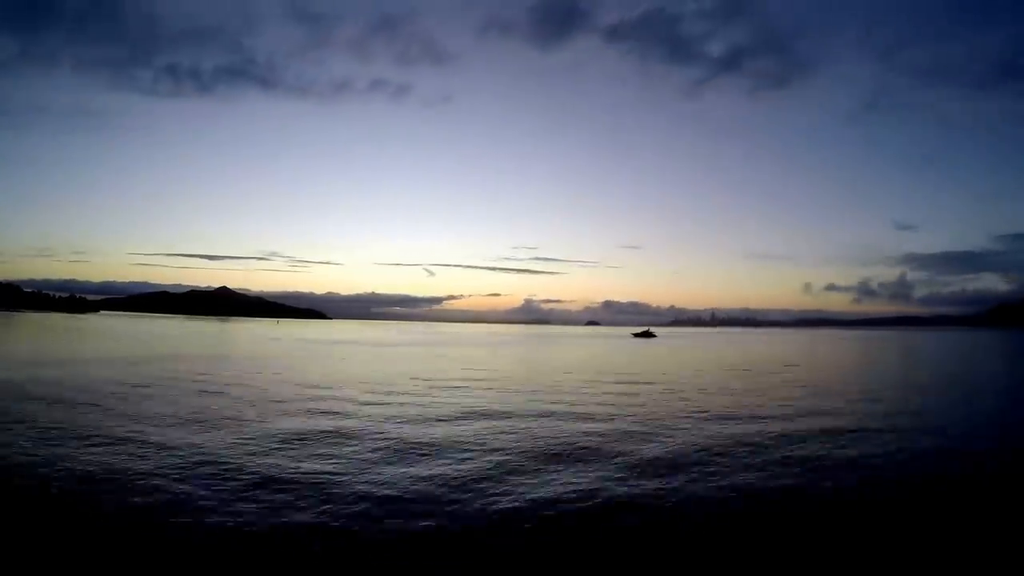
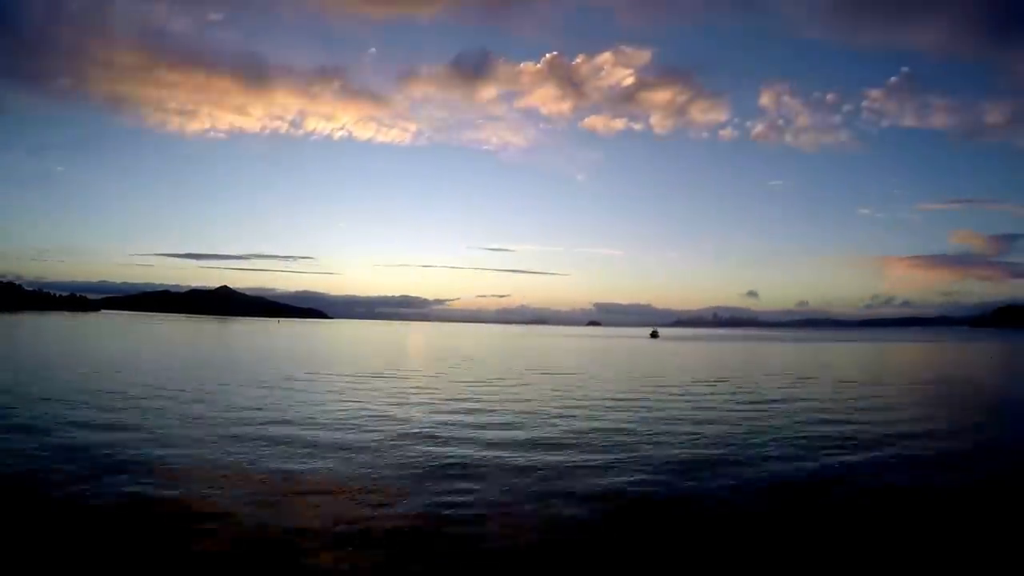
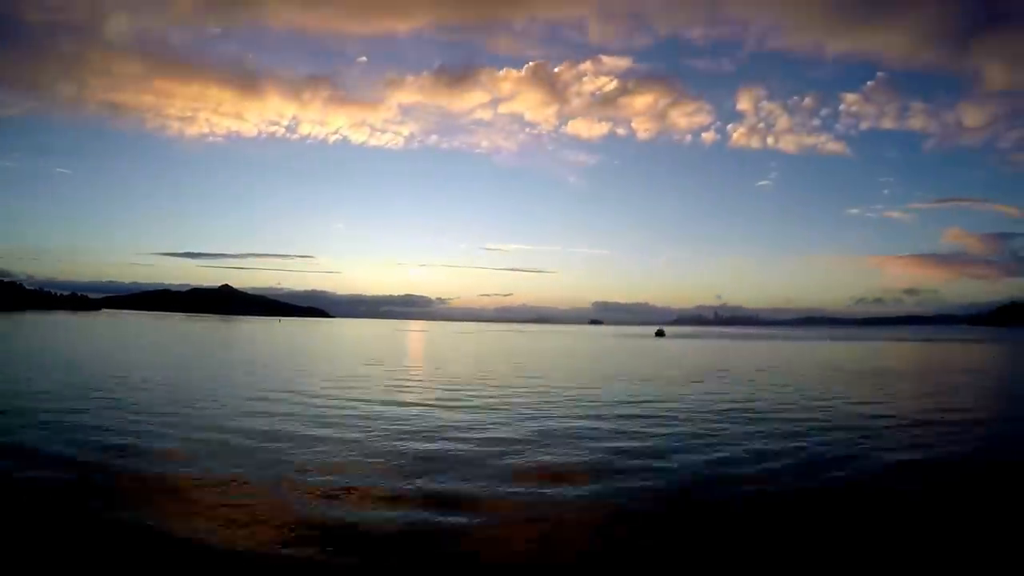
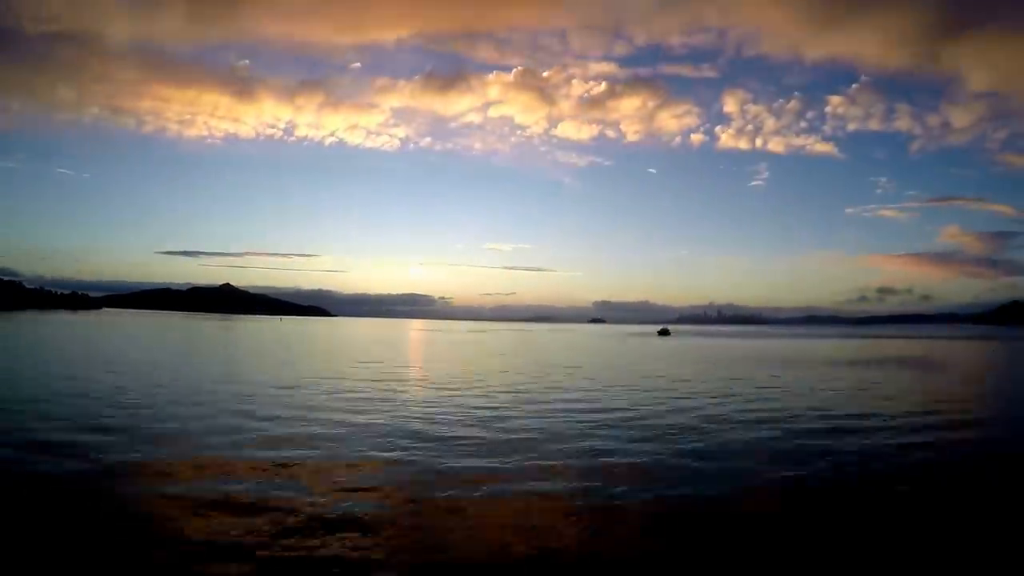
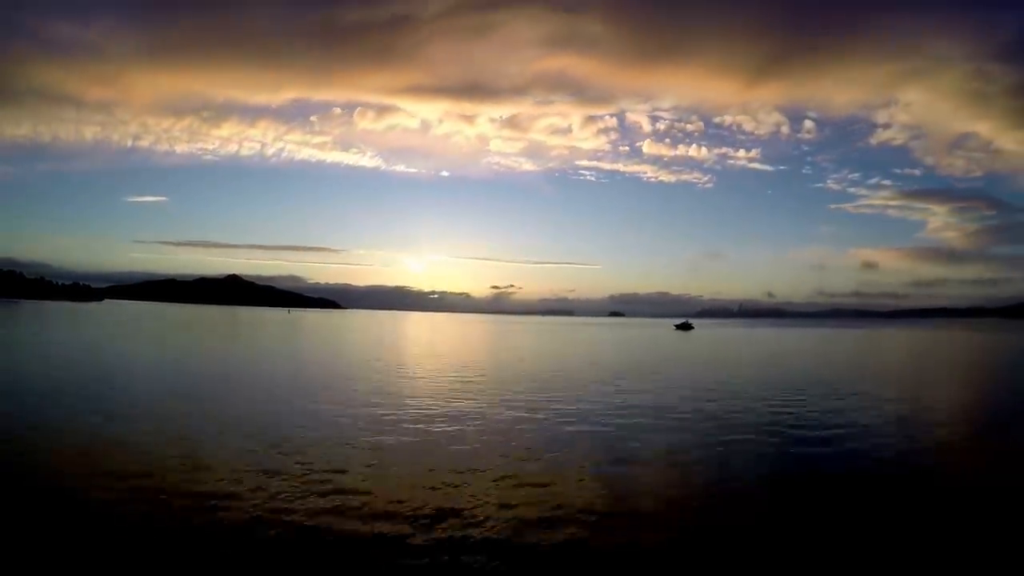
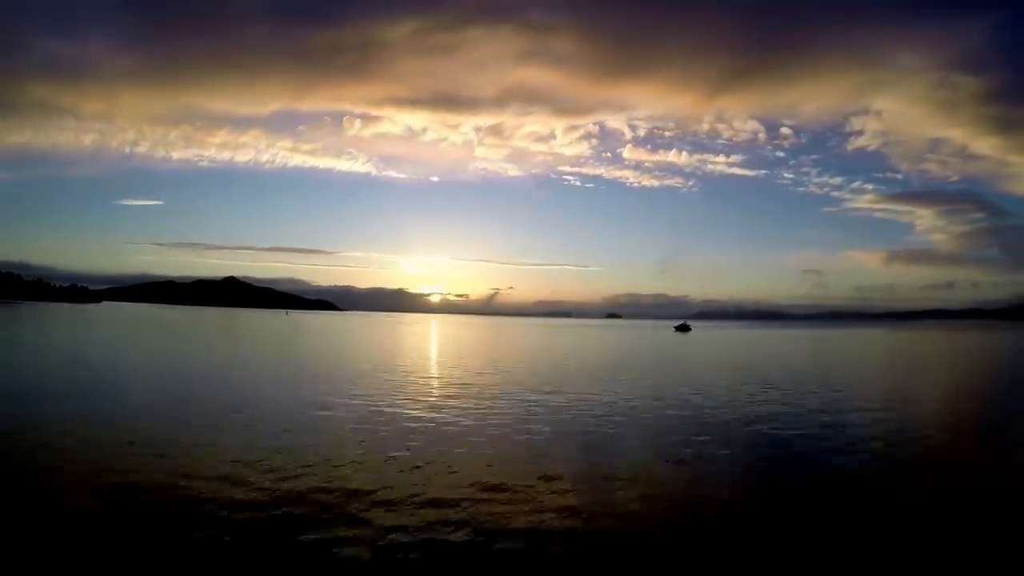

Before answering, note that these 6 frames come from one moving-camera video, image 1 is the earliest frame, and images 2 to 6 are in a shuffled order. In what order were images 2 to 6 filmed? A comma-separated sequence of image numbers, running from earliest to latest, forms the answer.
2, 3, 4, 5, 6
